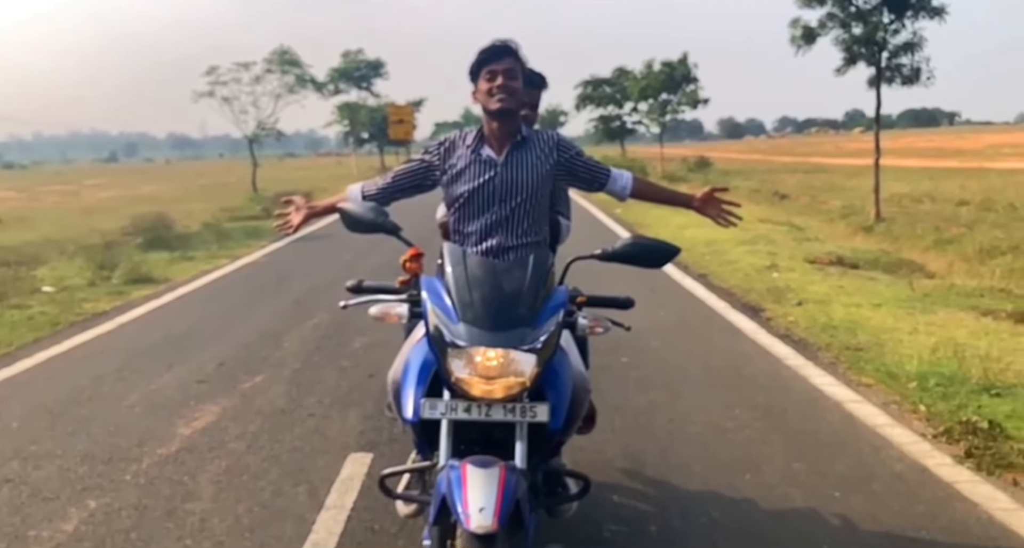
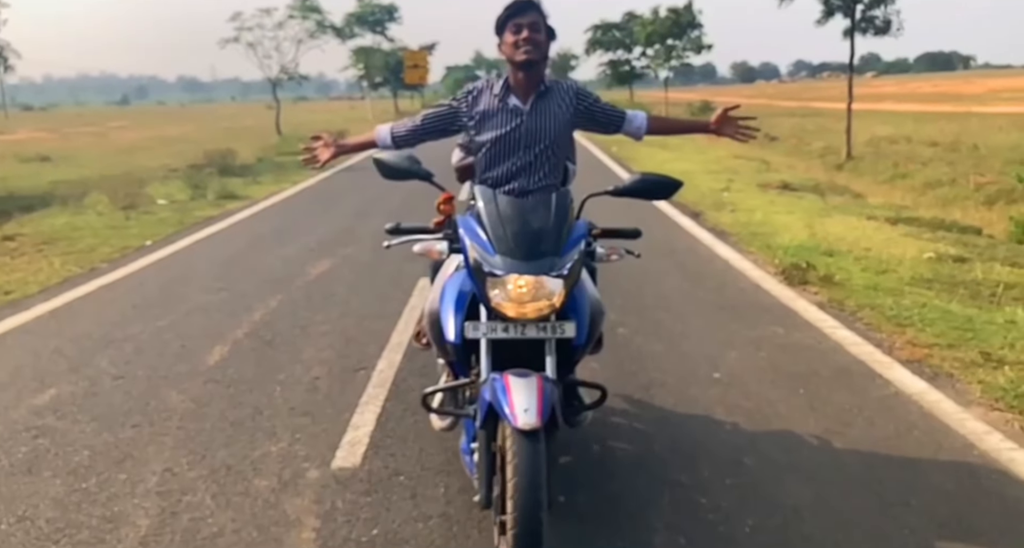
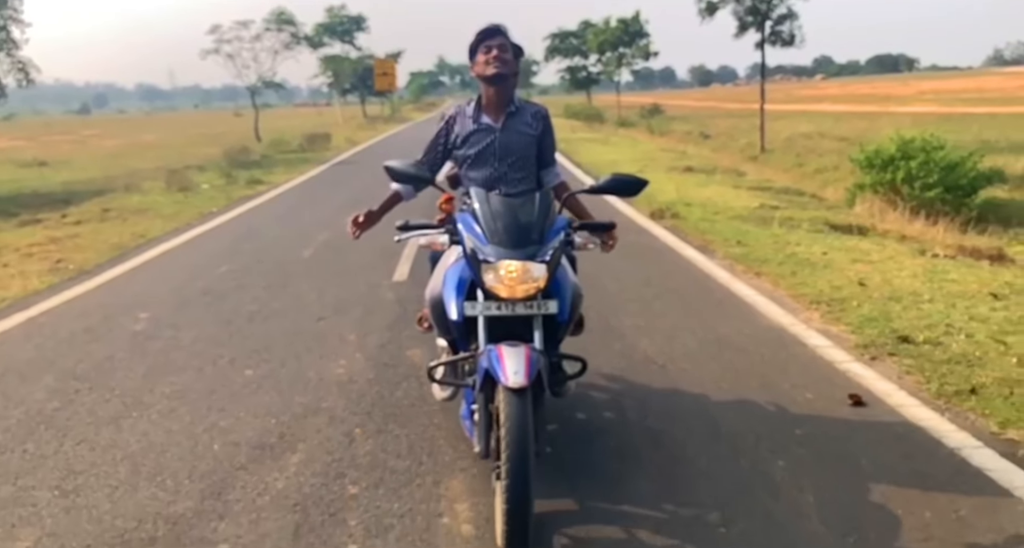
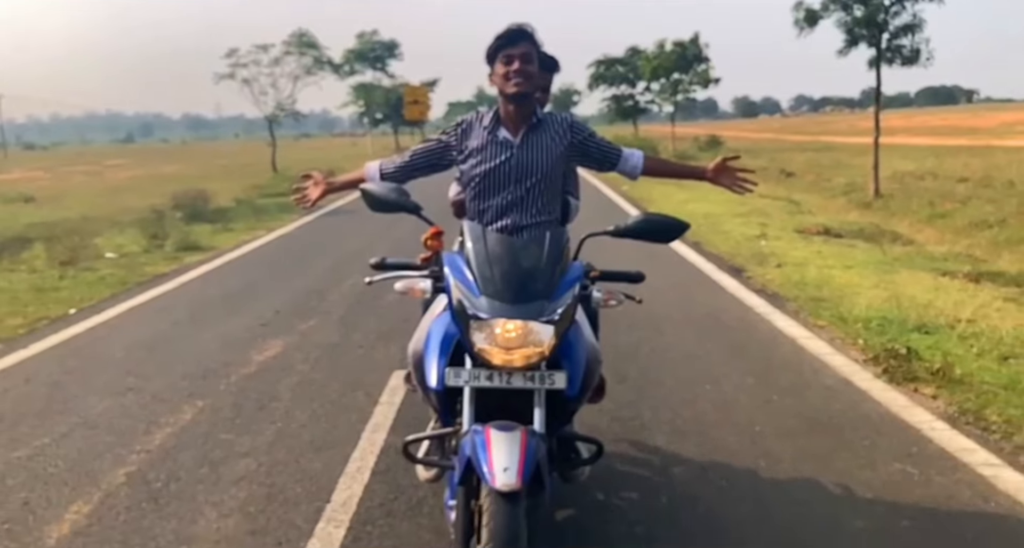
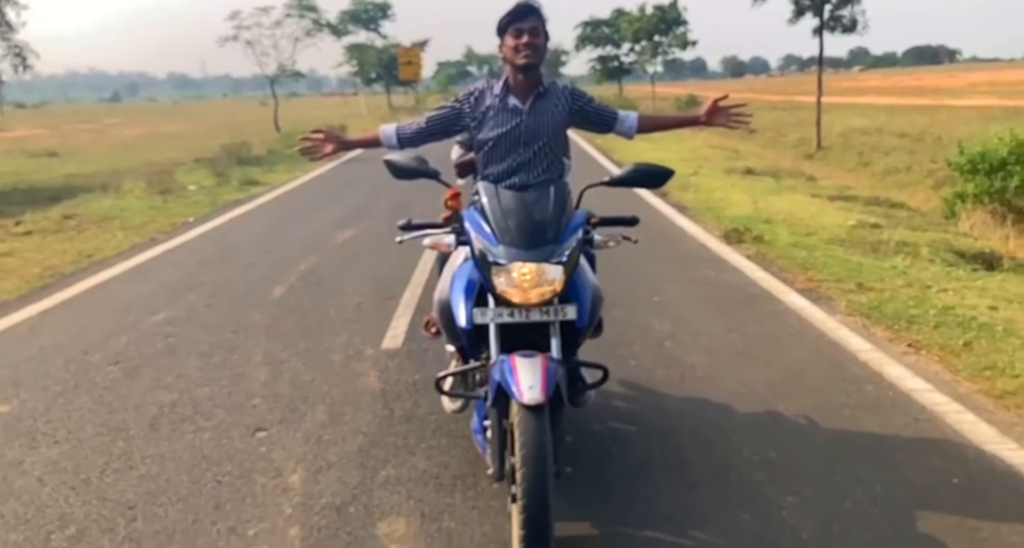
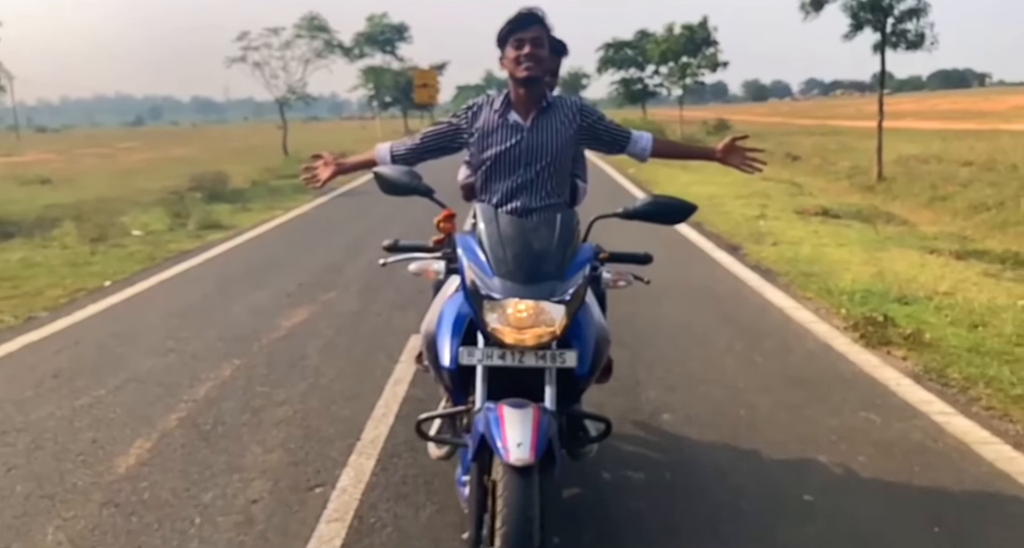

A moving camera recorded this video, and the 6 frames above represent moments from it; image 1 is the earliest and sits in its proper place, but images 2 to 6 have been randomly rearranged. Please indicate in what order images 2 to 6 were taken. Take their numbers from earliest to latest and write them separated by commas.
4, 6, 2, 5, 3
